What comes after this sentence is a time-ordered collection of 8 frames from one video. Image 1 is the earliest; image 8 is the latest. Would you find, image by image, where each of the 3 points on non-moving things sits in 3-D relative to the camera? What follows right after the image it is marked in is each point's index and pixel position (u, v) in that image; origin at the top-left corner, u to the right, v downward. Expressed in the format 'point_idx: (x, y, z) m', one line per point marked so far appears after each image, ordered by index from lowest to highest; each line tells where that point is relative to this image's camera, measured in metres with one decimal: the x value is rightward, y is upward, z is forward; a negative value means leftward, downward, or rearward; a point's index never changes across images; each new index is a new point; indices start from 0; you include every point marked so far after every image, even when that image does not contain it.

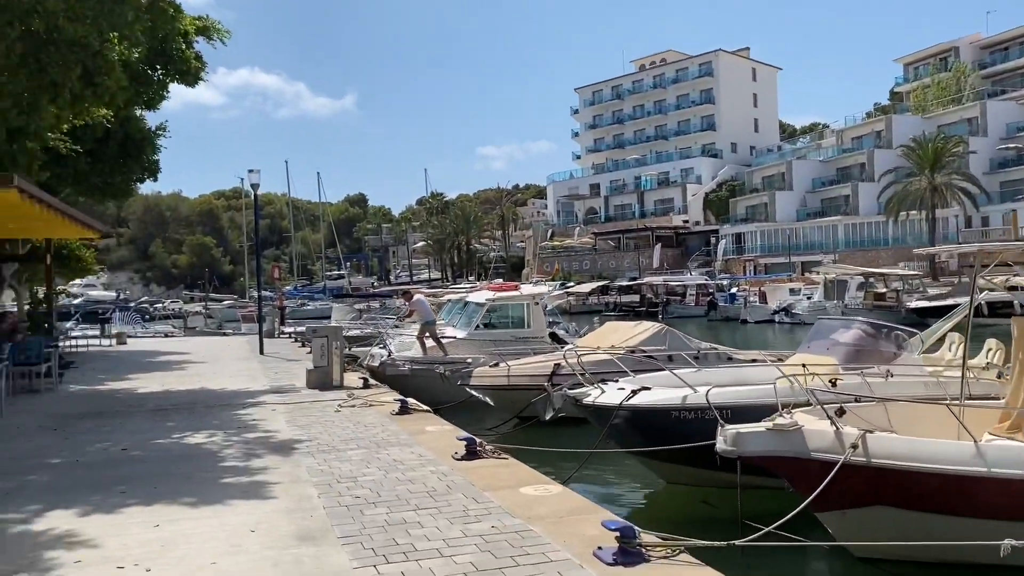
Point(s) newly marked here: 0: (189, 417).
0: (-4.8, -1.9, +11.8) m
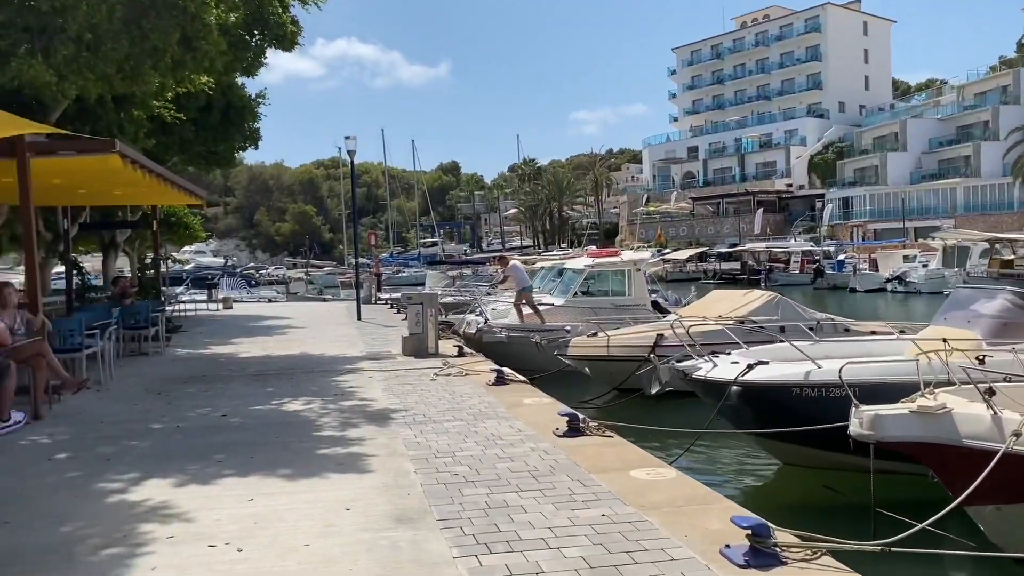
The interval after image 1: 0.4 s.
0: (-3.4, -1.4, +11.8) m
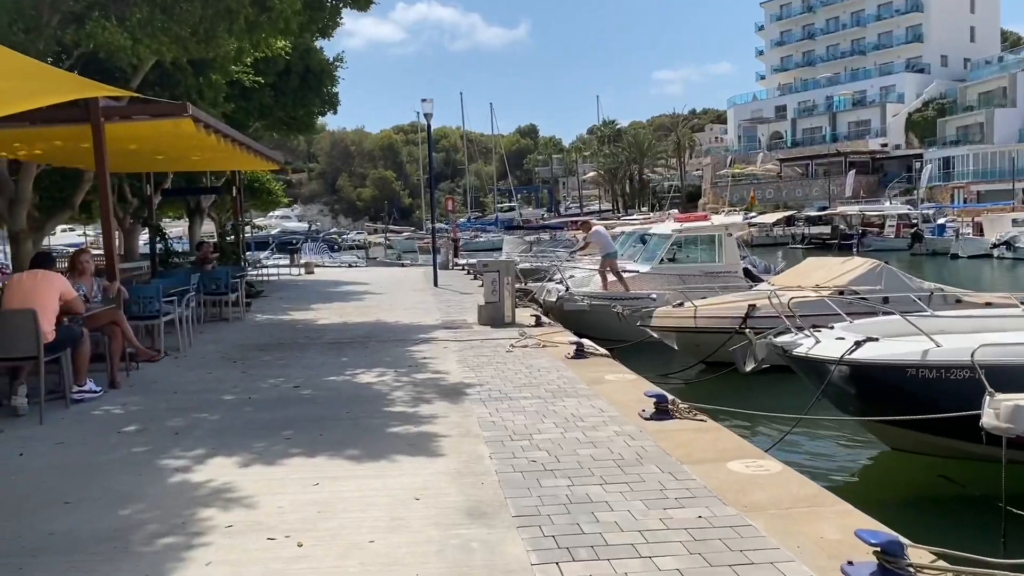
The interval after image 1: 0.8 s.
0: (-2.2, -0.9, +11.5) m
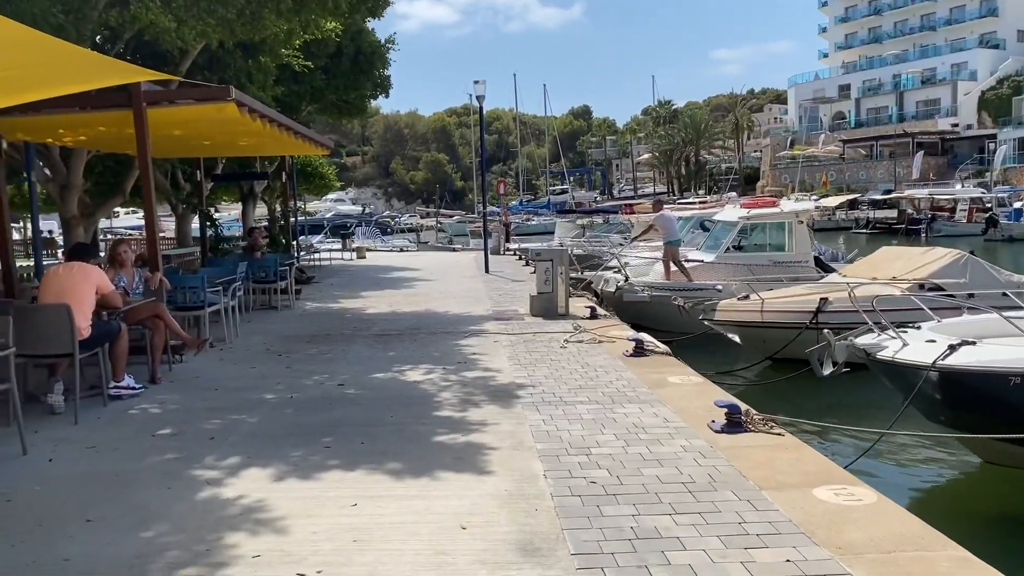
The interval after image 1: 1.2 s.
0: (-1.4, -0.8, +11.1) m
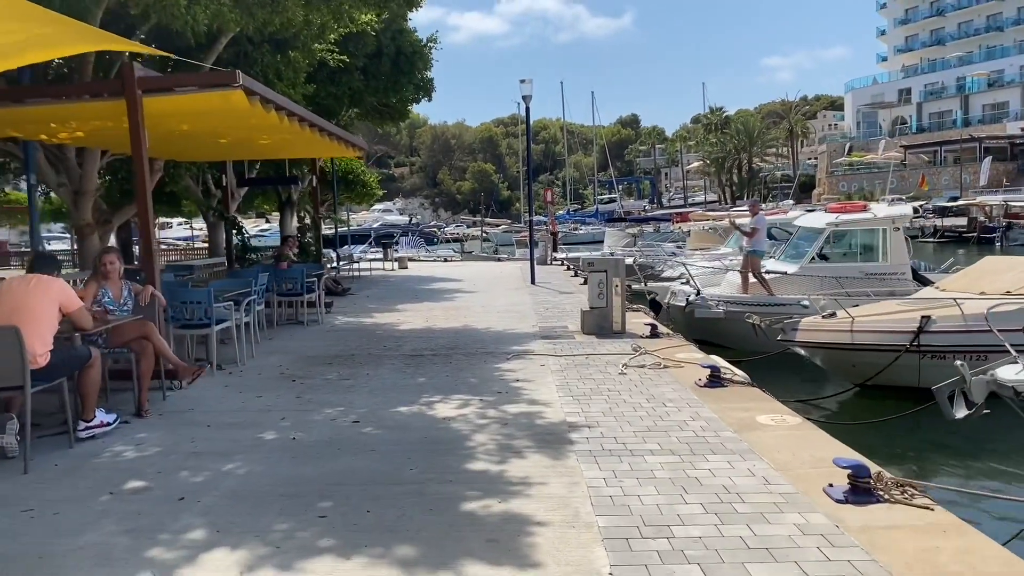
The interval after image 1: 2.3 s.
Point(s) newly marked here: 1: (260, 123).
0: (-0.8, -1.0, +9.6) m
1: (-3.2, +2.1, +10.1) m
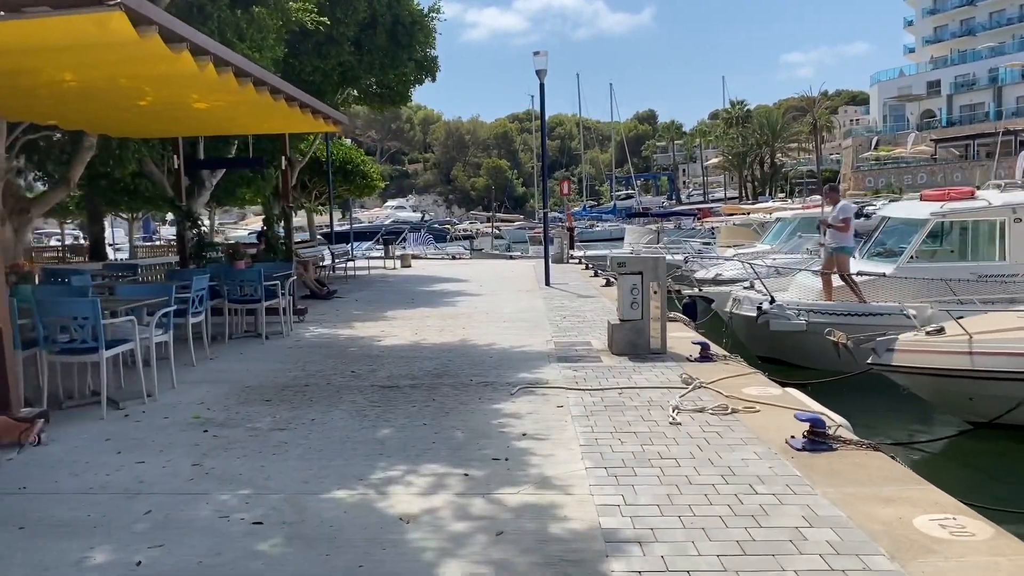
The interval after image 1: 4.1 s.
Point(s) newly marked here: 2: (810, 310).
0: (-0.8, -1.1, +6.9) m
1: (-3.2, +2.1, +7.5) m
2: (+3.6, -0.3, +10.0) m
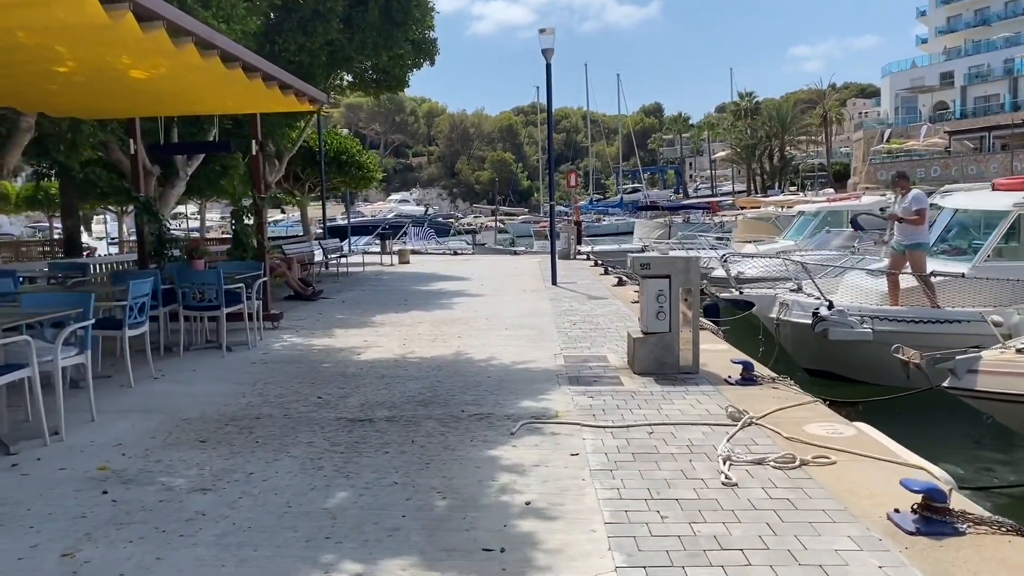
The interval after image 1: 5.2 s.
0: (-0.8, -1.2, +5.4) m
1: (-3.2, +2.0, +5.9) m
2: (+3.6, -0.4, +8.4) m
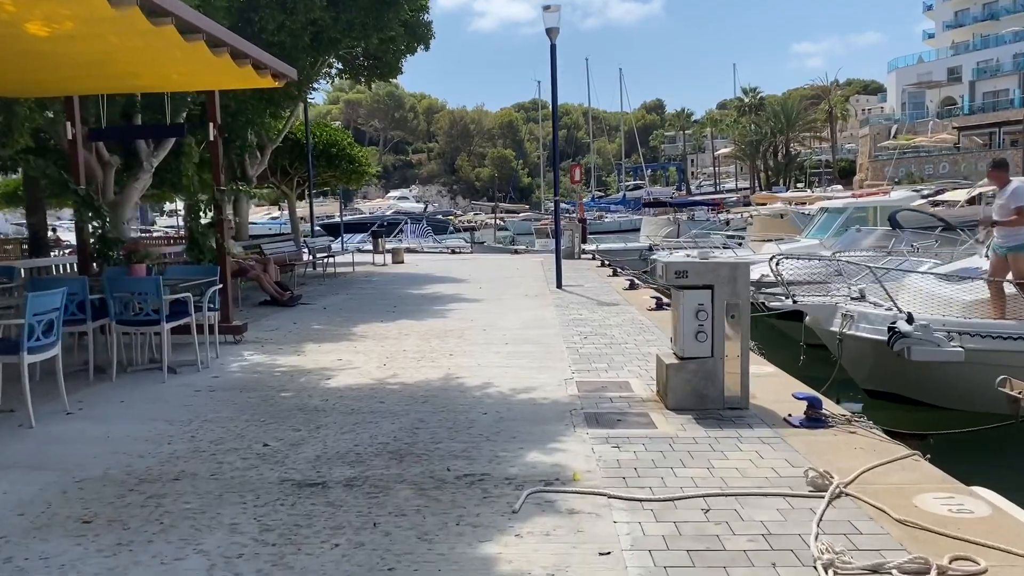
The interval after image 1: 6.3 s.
0: (-0.8, -1.3, +3.7) m
1: (-3.2, +1.9, +4.3) m
2: (+3.6, -0.5, +6.8) m
